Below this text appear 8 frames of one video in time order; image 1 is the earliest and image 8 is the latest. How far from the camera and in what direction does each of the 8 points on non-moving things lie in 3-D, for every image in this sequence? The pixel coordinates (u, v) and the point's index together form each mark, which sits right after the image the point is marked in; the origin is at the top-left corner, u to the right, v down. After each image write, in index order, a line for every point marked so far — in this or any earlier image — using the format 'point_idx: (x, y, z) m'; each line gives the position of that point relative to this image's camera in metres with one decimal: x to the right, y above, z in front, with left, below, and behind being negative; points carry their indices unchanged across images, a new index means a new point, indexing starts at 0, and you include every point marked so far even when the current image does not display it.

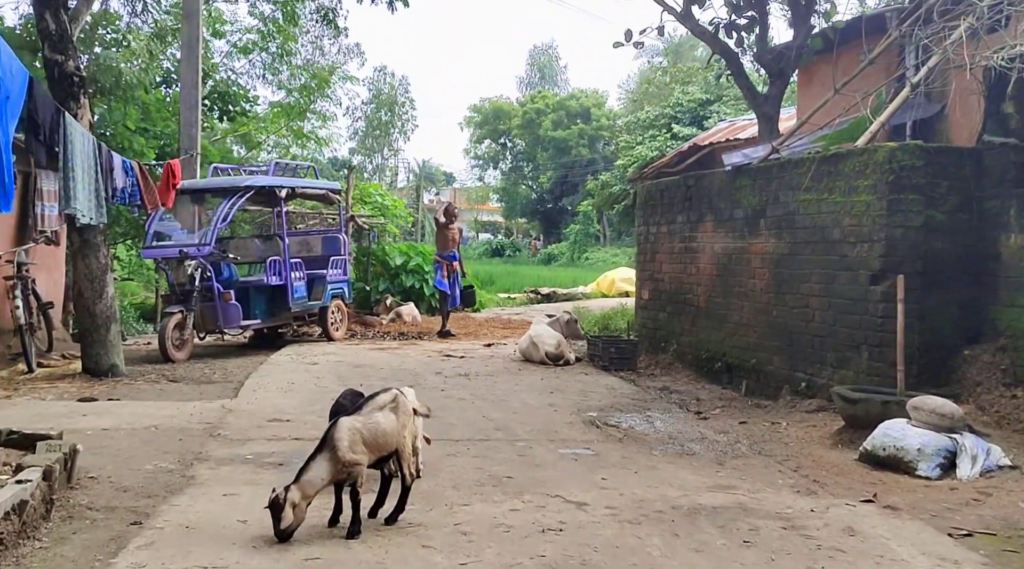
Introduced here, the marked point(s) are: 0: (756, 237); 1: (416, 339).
0: (+2.2, +0.4, +9.0) m
1: (-1.3, -0.8, +13.6) m
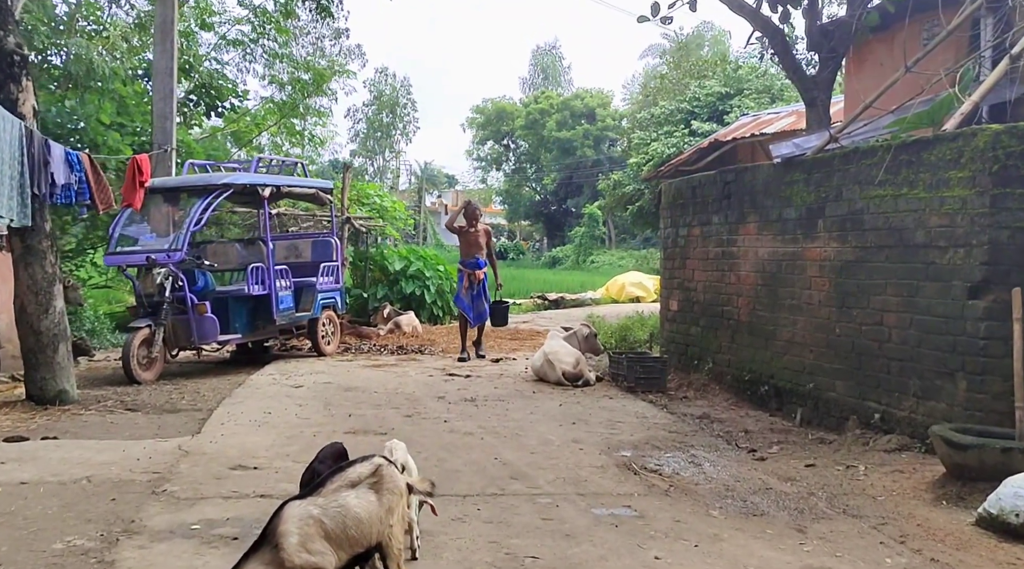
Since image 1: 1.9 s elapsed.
0: (+2.3, +0.4, +7.7) m
1: (-1.2, -0.9, +12.3) m
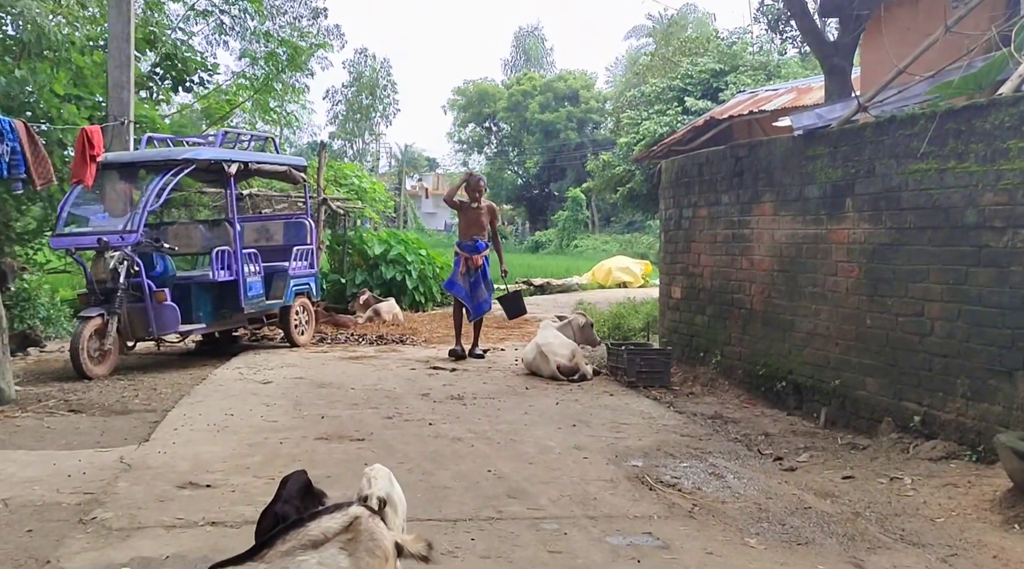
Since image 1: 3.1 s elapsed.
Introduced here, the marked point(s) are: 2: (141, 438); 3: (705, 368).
0: (+2.3, +0.5, +6.9) m
1: (-1.3, -0.7, +11.5) m
2: (-2.2, -0.9, +6.0) m
3: (+1.7, -0.7, +8.8) m
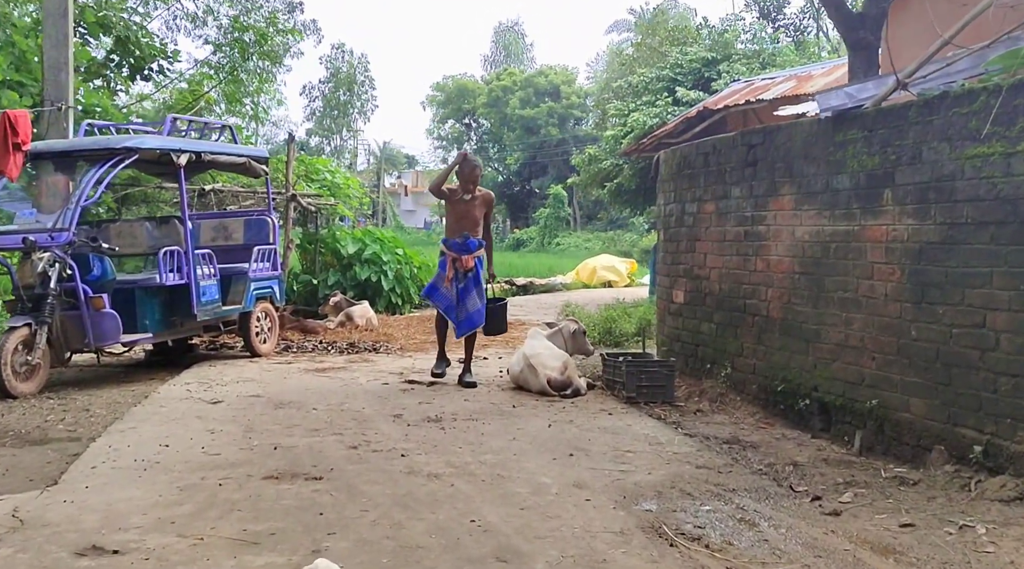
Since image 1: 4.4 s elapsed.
0: (+2.2, +0.4, +5.9) m
1: (-1.5, -0.7, +10.5) m
2: (-2.3, -1.0, +5.0) m
3: (+1.6, -0.8, +7.8) m
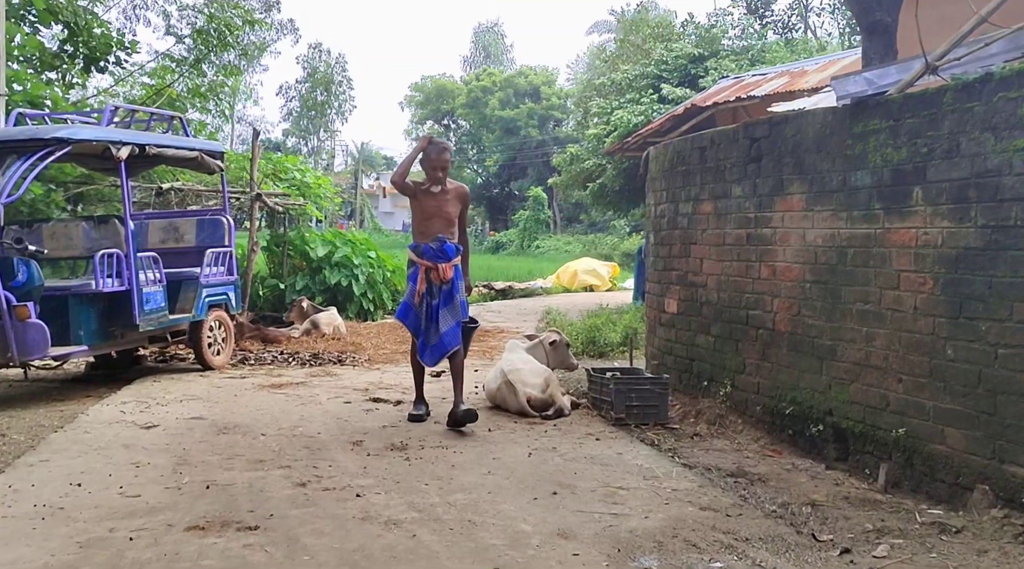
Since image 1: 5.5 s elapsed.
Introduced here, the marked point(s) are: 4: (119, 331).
0: (+2.1, +0.4, +5.2) m
1: (-1.7, -0.8, +9.7) m
2: (-2.4, -1.0, +4.1) m
3: (+1.4, -0.8, +7.0) m
4: (-3.2, -0.4, +8.1) m
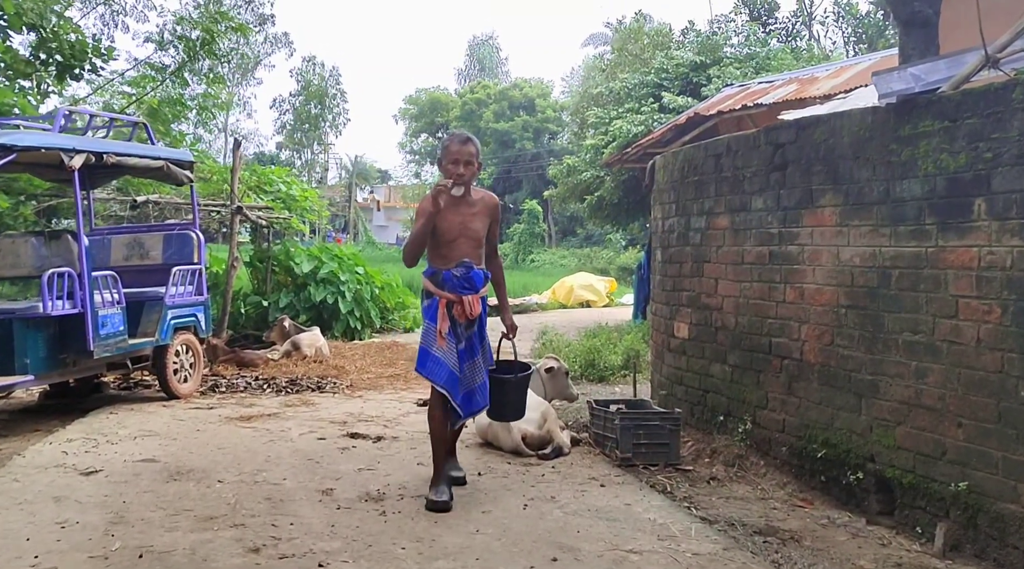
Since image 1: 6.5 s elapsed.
0: (+2.0, +0.2, +4.5) m
1: (-1.8, -1.0, +8.9) m
2: (-2.4, -1.1, +3.3) m
3: (+1.4, -1.0, +6.3) m
4: (-3.3, -0.5, +7.4) m
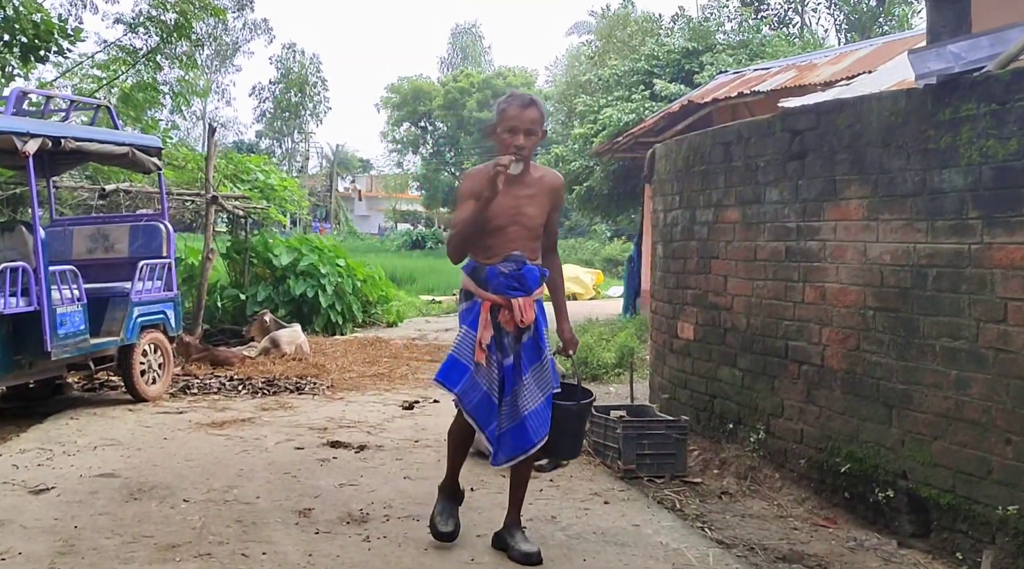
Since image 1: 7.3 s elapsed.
0: (+2.0, +0.2, +4.0) m
1: (-1.9, -0.9, +8.4) m
2: (-2.4, -1.1, +2.8) m
3: (+1.3, -1.0, +5.8) m
4: (-3.3, -0.5, +6.8) m
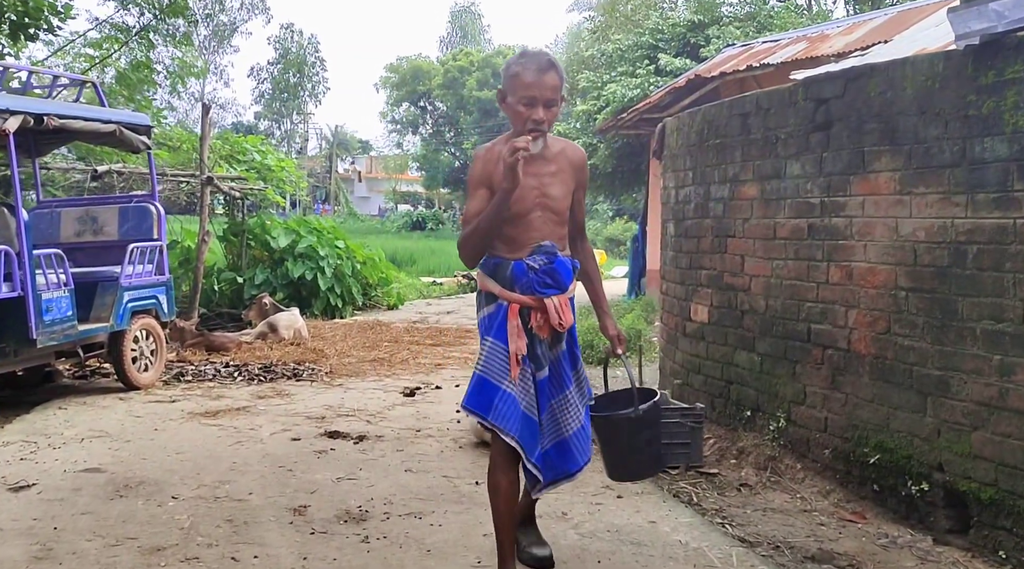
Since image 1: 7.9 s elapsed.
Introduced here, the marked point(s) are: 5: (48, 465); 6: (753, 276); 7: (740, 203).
0: (+2.1, +0.3, +3.7) m
1: (-1.8, -0.8, +8.1) m
2: (-2.4, -1.1, +2.5) m
3: (+1.4, -0.9, +5.5) m
4: (-3.3, -0.4, +6.5) m
5: (-2.4, -0.9, +5.1) m
6: (+1.4, 0.0, +5.6) m
7: (+1.3, +0.5, +5.7) m
